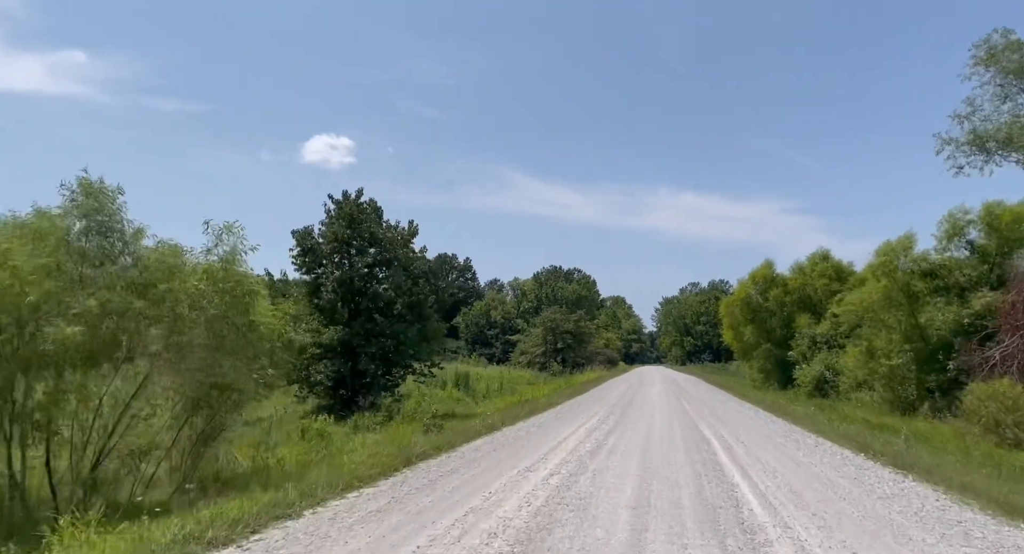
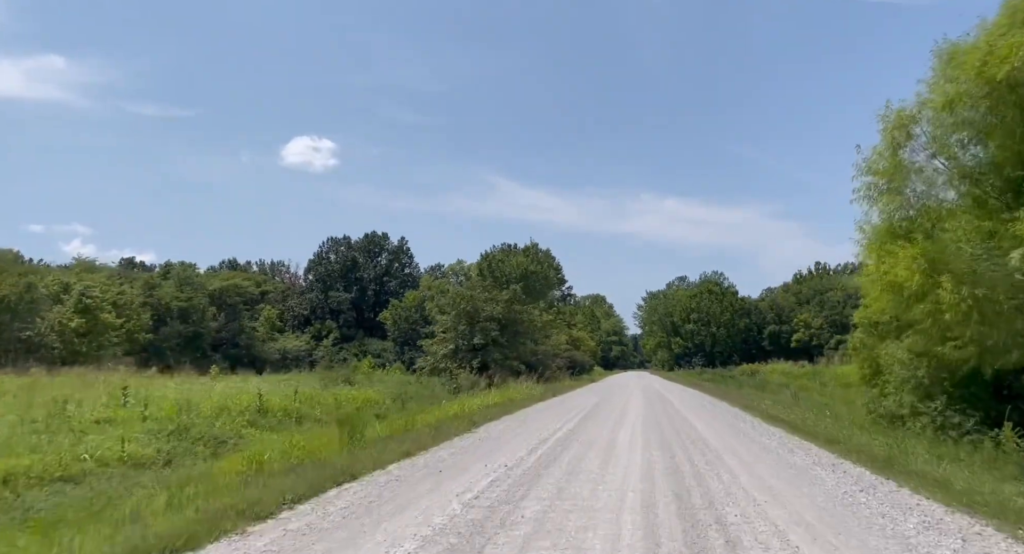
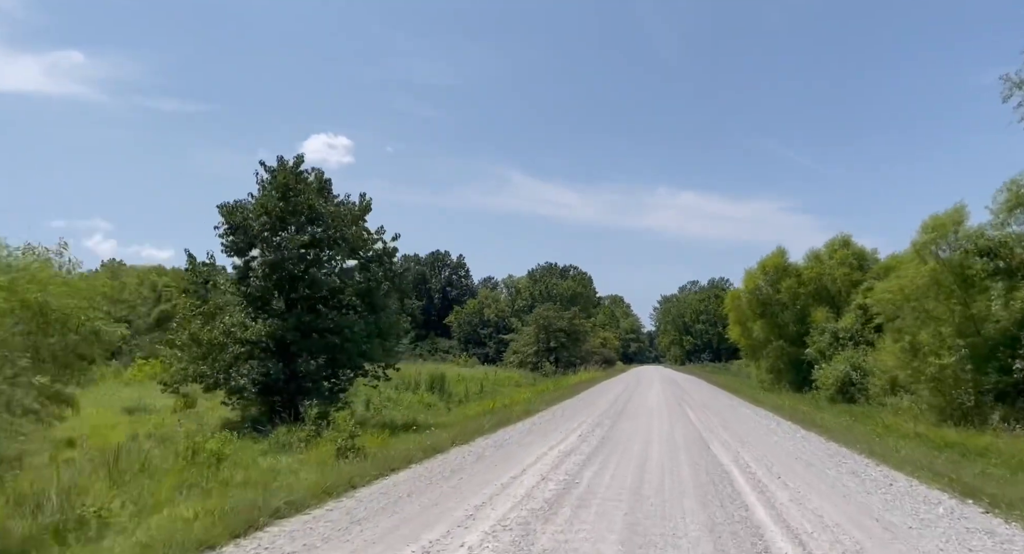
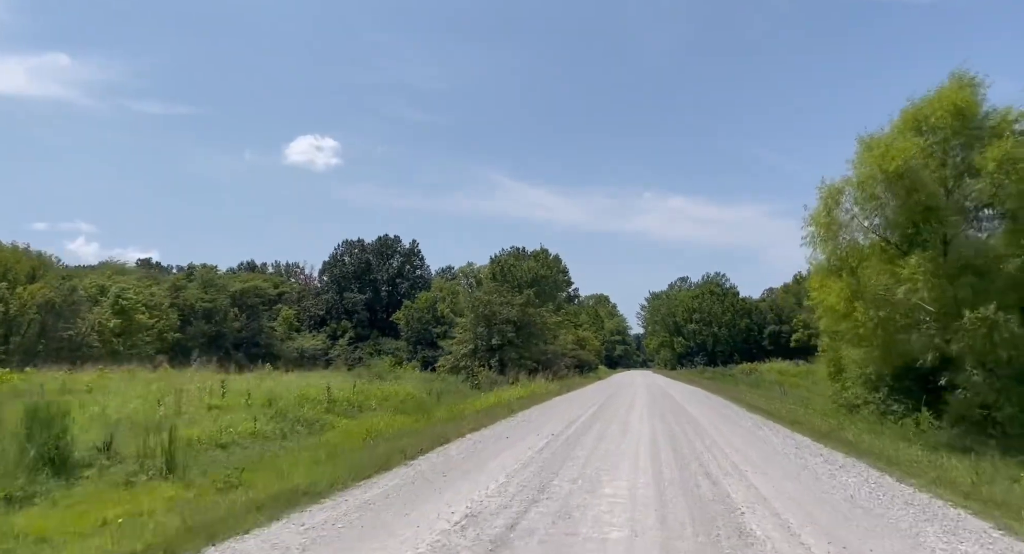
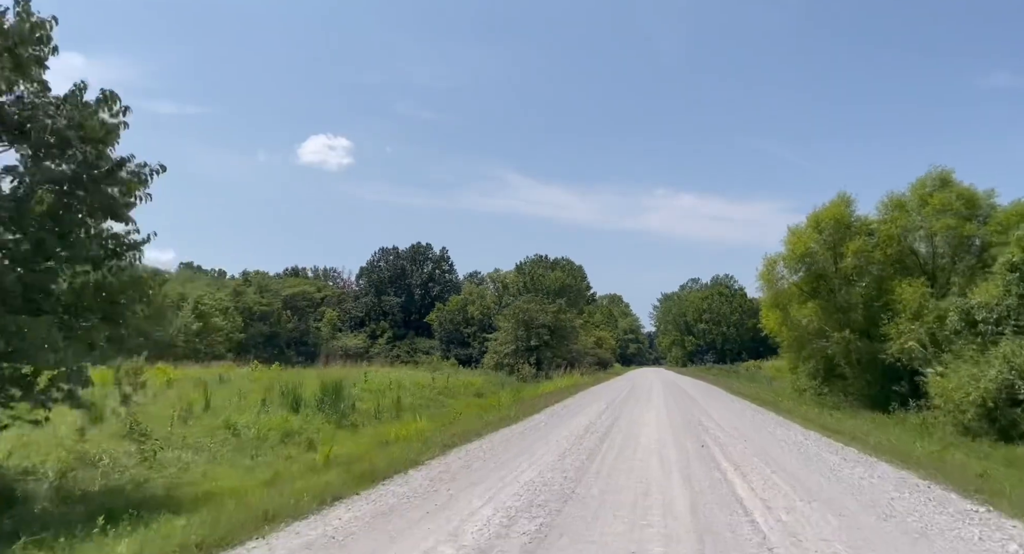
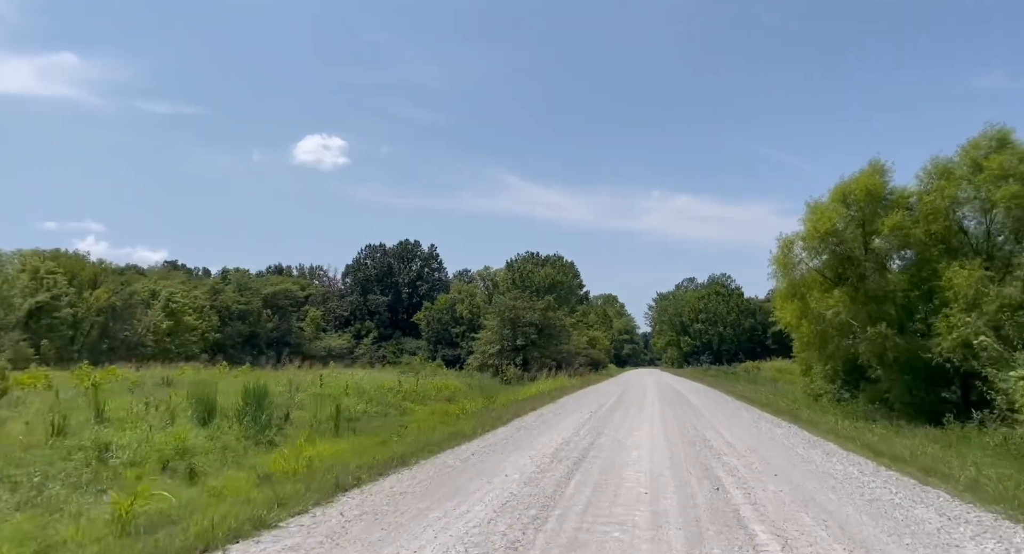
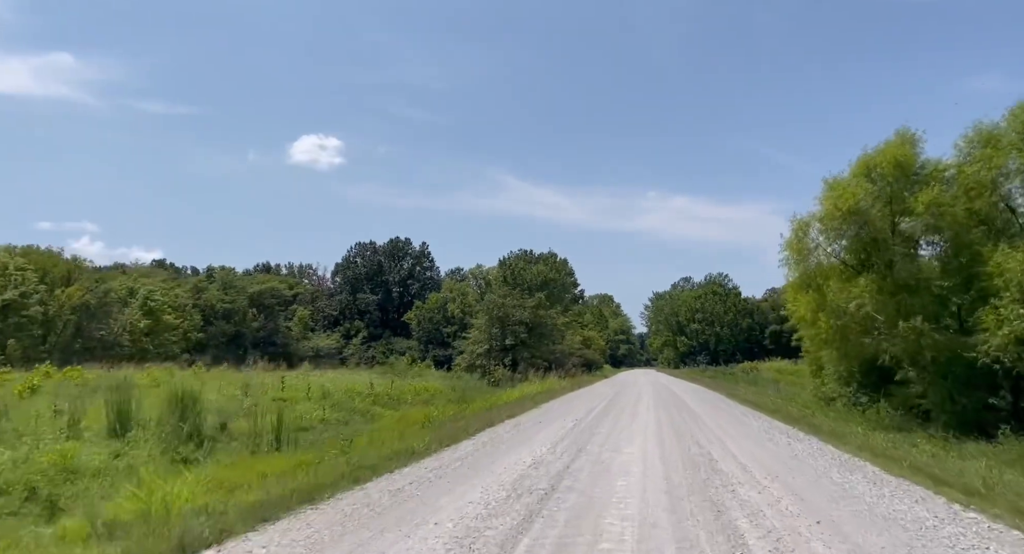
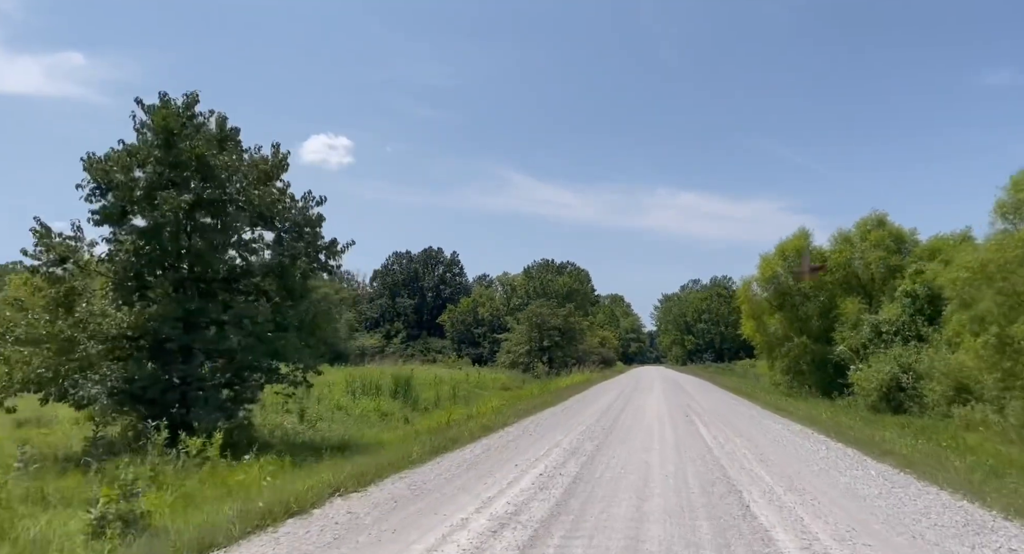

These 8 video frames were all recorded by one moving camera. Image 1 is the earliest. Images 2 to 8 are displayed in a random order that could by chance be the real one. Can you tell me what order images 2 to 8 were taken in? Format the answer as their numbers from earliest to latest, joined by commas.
3, 8, 5, 6, 7, 4, 2
